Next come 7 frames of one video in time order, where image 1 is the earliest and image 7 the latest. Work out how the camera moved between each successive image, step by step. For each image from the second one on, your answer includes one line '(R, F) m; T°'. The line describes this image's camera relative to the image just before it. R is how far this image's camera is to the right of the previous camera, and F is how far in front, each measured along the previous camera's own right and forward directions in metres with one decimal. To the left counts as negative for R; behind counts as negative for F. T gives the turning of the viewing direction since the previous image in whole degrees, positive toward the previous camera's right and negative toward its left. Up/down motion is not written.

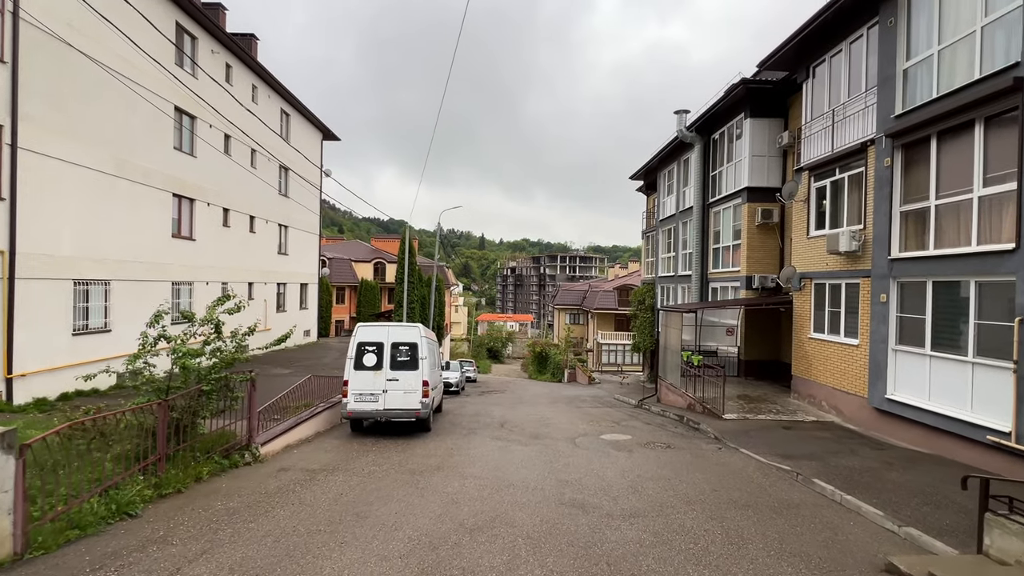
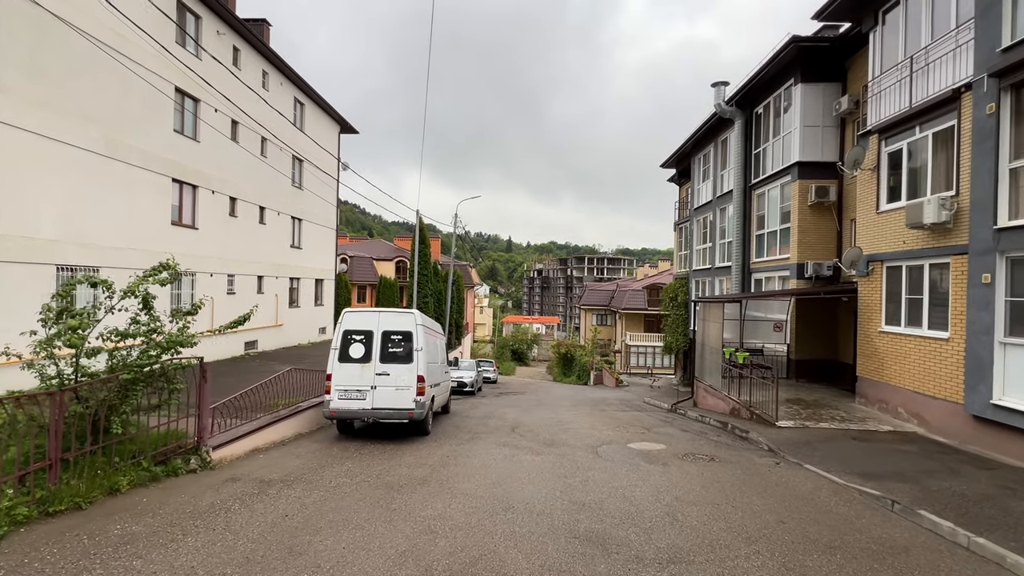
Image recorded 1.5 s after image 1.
(+0.3, +1.7) m; -3°
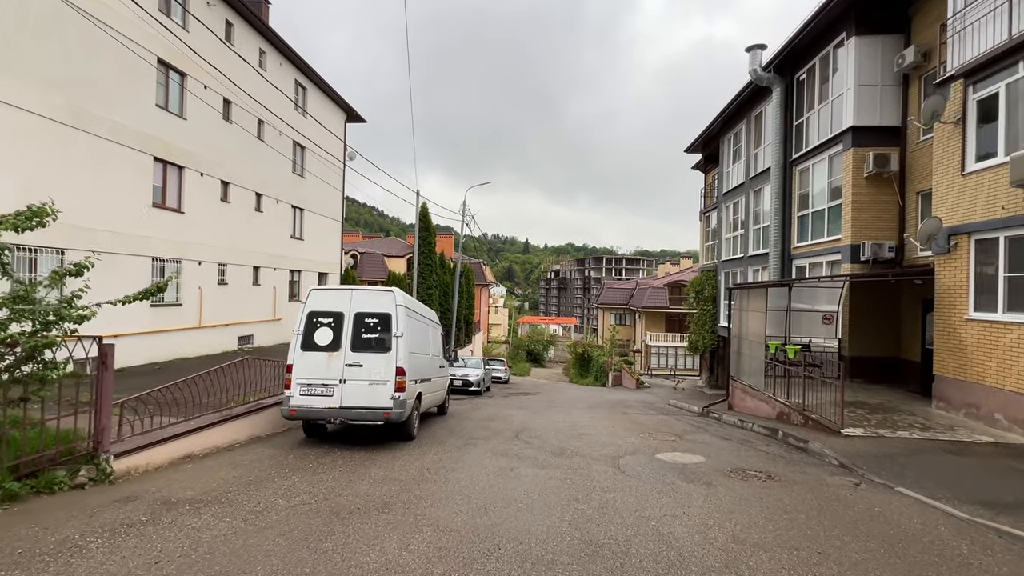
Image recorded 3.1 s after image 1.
(+0.3, +1.8) m; -2°
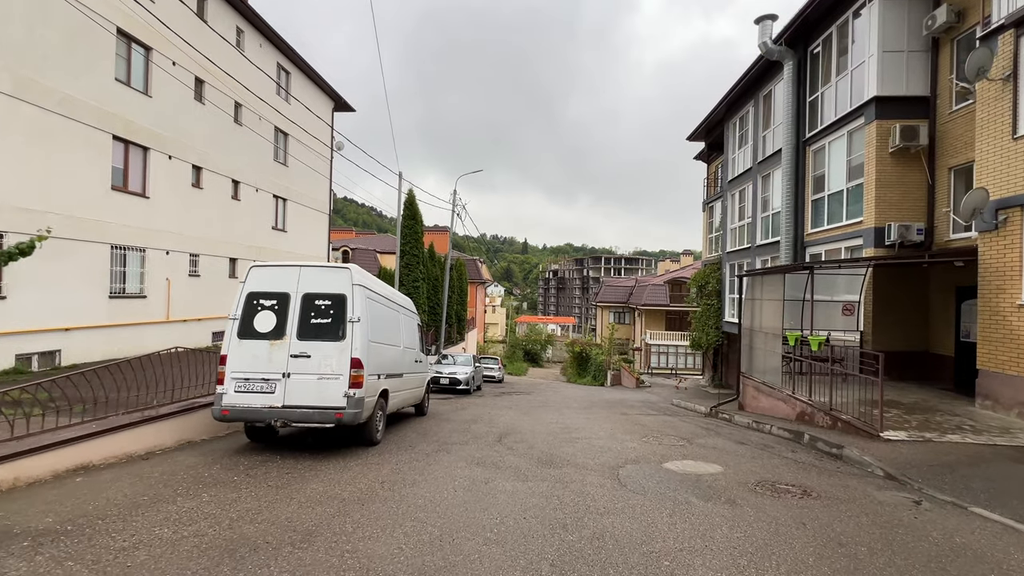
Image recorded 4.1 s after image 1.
(+0.3, +1.2) m; 0°
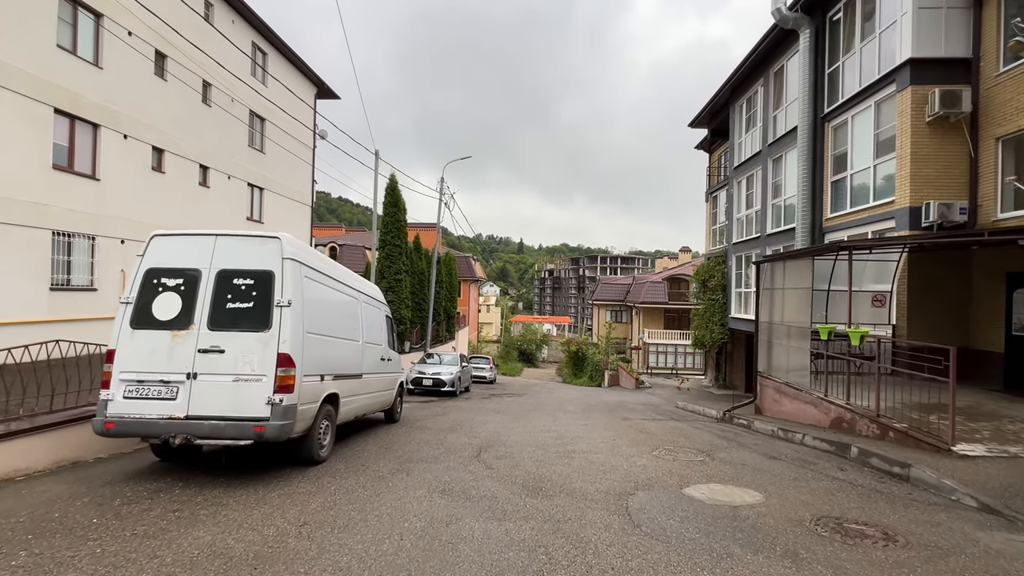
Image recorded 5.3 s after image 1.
(+0.2, +1.4) m; 0°
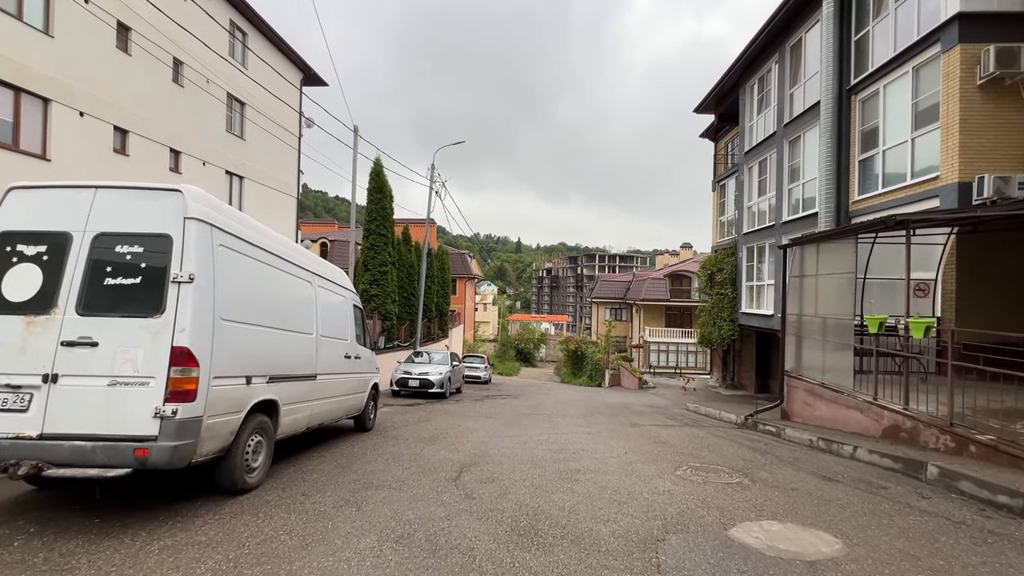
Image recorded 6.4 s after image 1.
(+0.1, +1.3) m; 0°
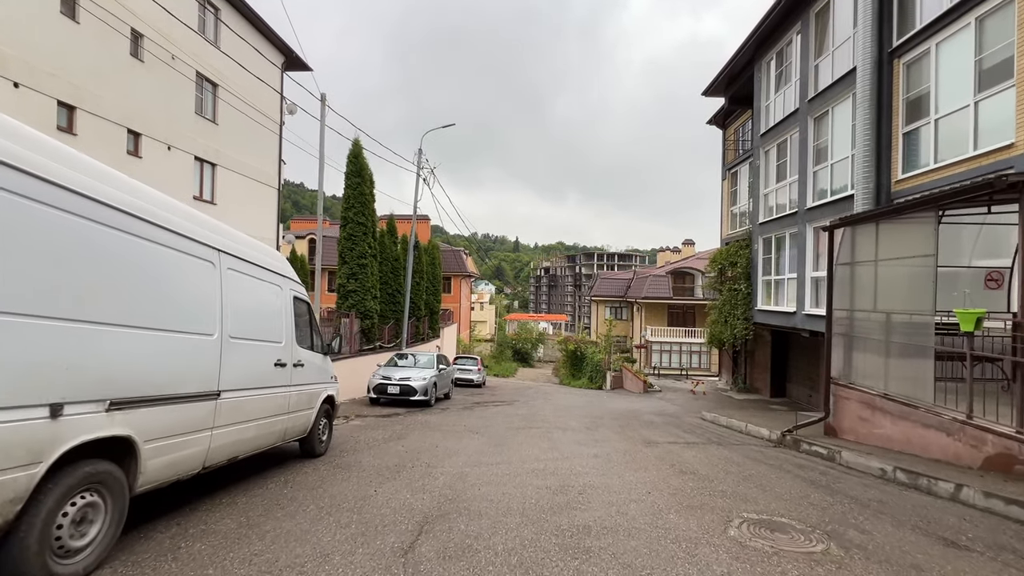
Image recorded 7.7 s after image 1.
(+0.1, +1.6) m; 0°
